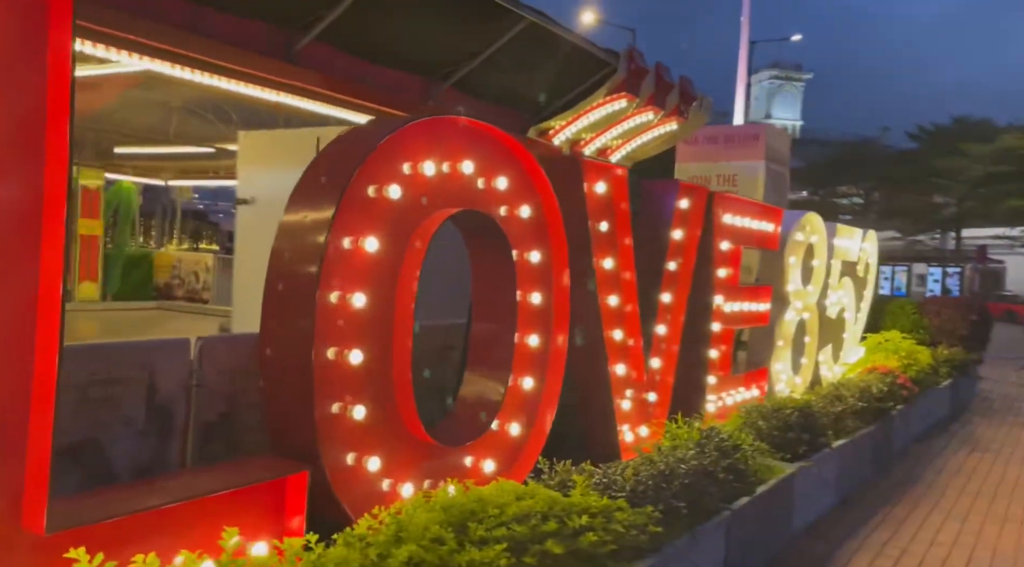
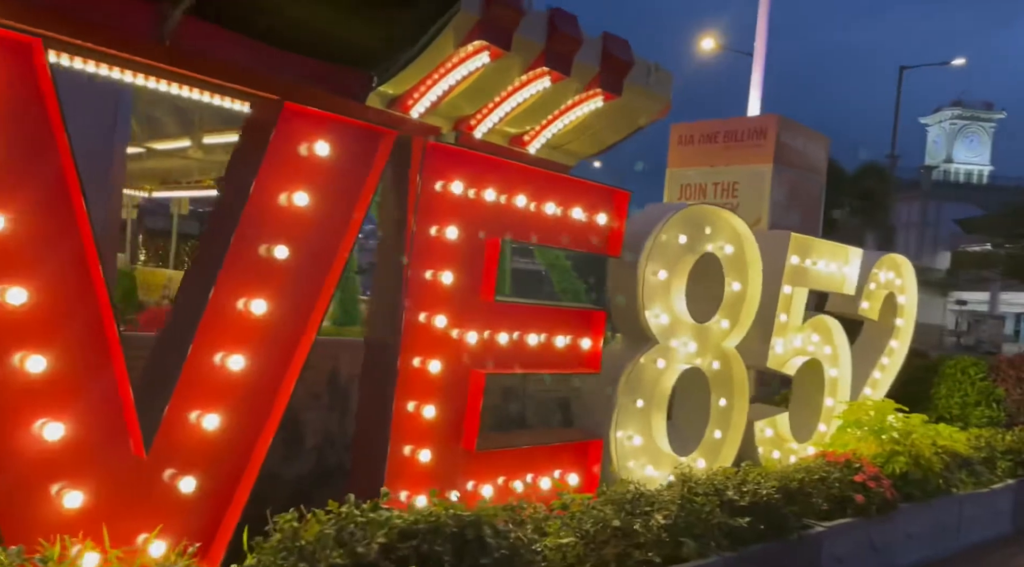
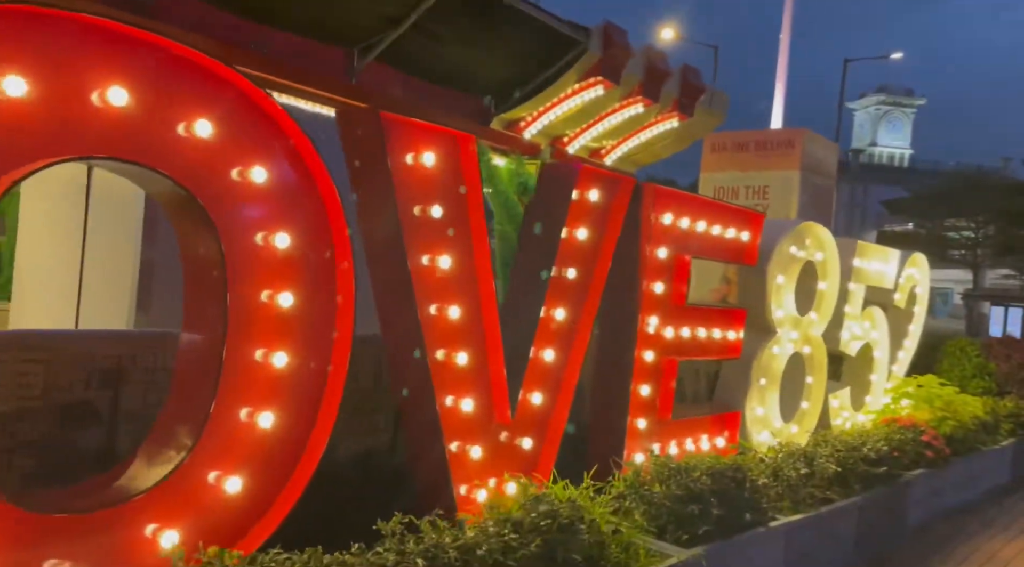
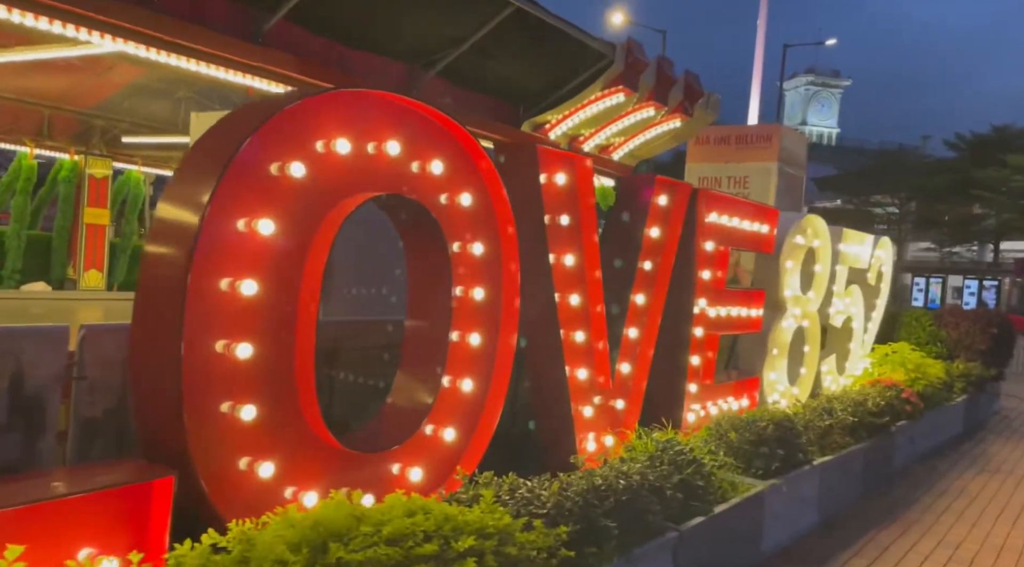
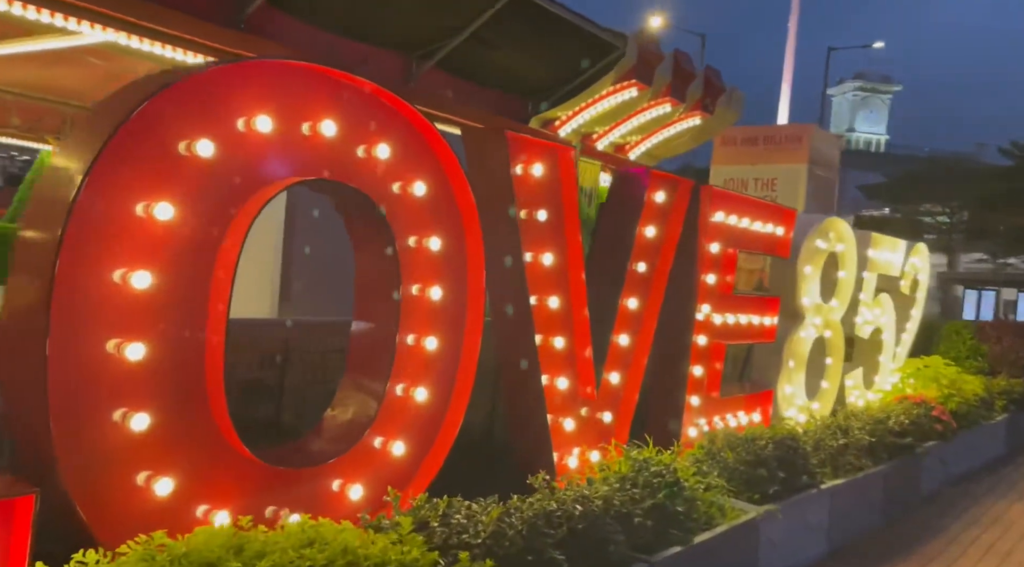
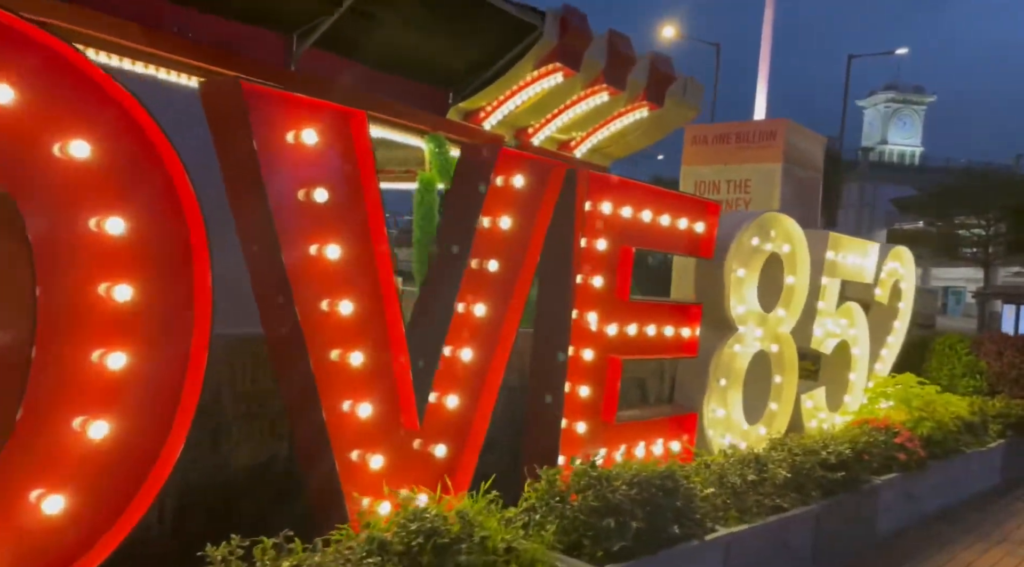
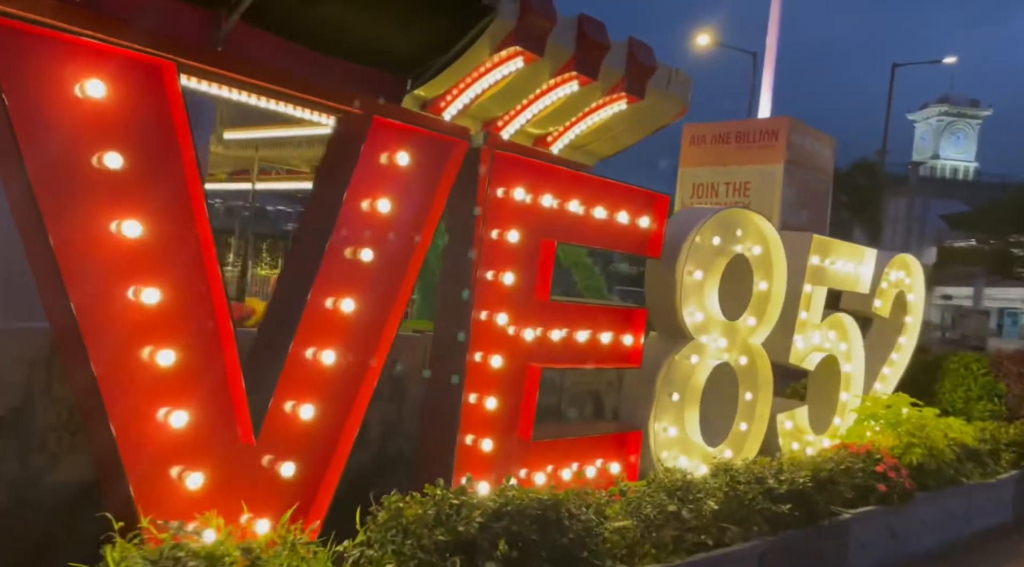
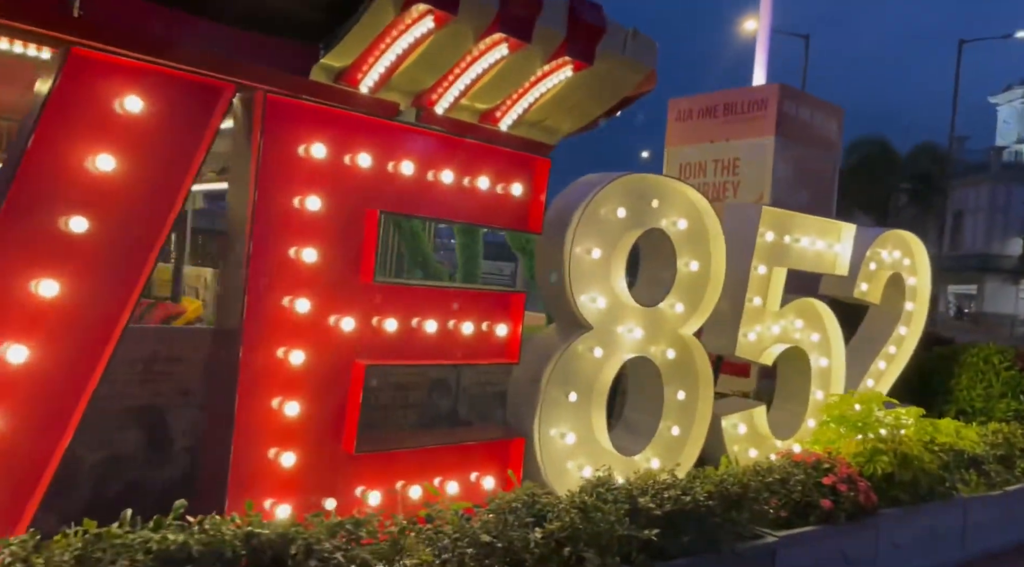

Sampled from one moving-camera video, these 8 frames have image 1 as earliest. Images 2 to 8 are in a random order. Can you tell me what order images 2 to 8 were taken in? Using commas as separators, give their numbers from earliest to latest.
4, 5, 3, 6, 7, 2, 8
